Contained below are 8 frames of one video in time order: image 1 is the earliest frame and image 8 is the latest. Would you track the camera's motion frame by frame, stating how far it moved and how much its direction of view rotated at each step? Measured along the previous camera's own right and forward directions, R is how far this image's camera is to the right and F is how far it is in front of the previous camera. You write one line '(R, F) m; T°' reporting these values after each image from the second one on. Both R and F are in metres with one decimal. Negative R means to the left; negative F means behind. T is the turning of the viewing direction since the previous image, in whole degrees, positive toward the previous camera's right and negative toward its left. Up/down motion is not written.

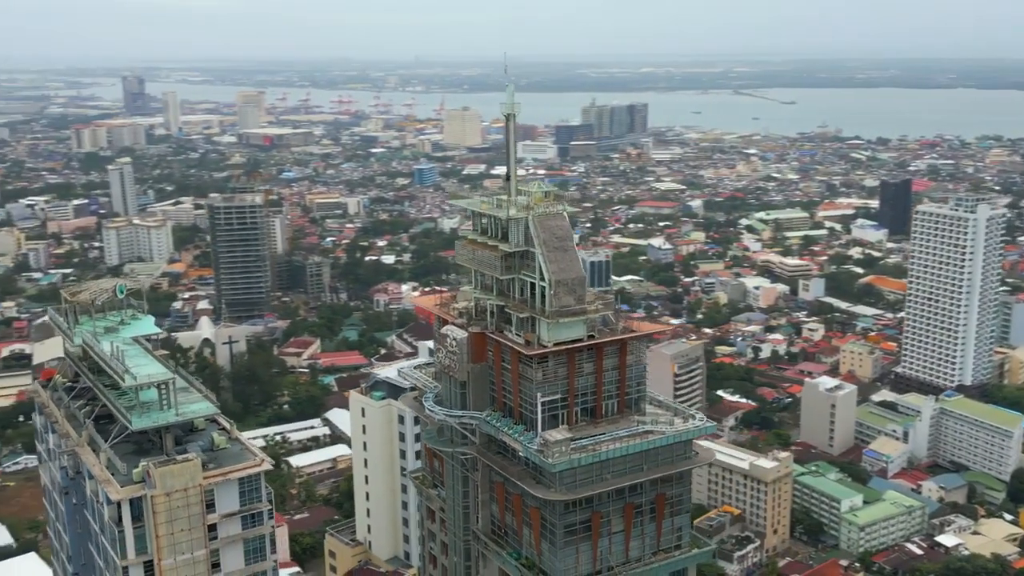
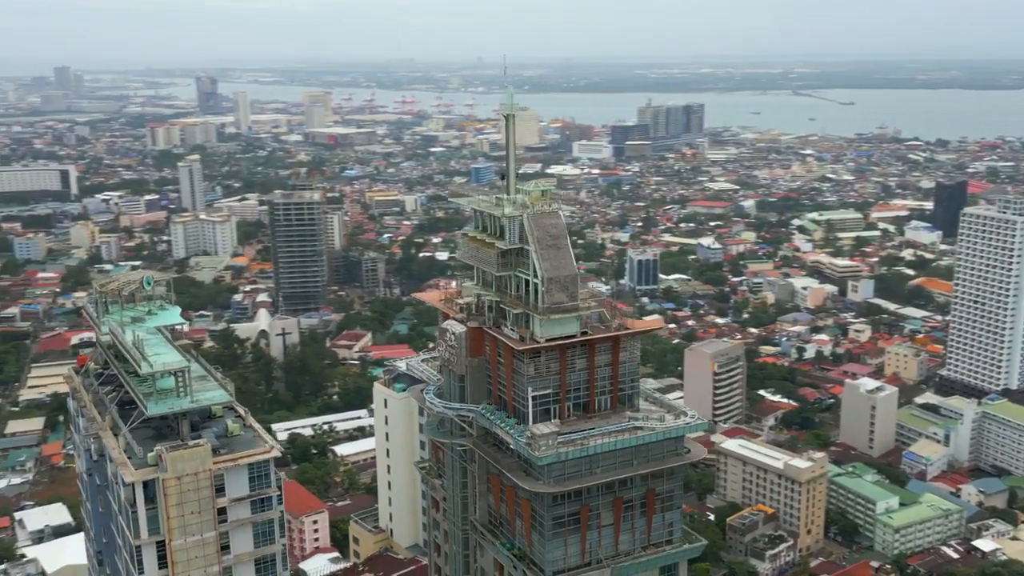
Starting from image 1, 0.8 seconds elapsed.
(+1.3, -0.7) m; -5°
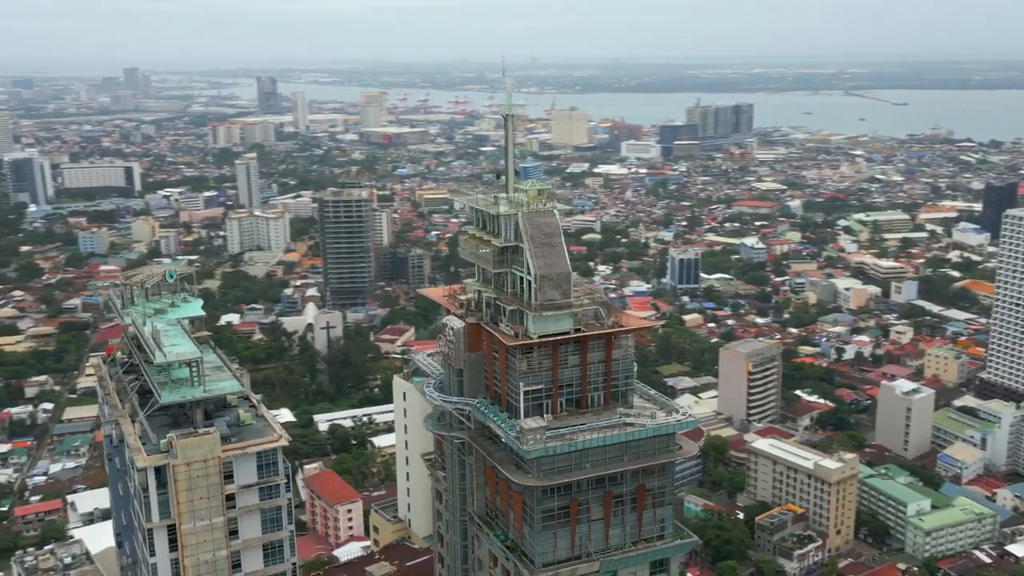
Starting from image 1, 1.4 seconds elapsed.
(+1.2, -0.6) m; -4°
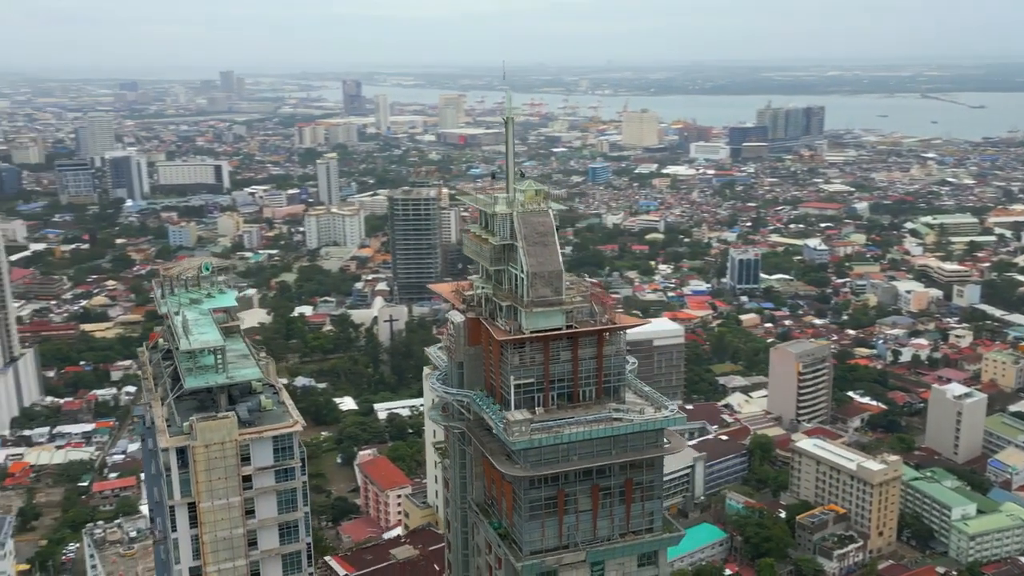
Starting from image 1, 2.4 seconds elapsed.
(+1.8, -0.9) m; -6°
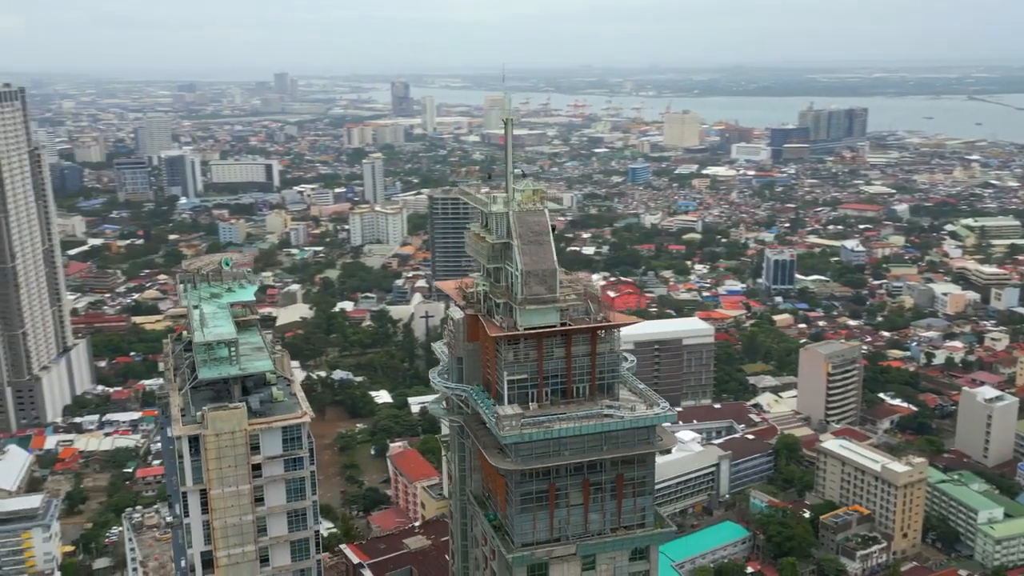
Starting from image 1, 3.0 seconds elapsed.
(+1.2, -0.5) m; -4°
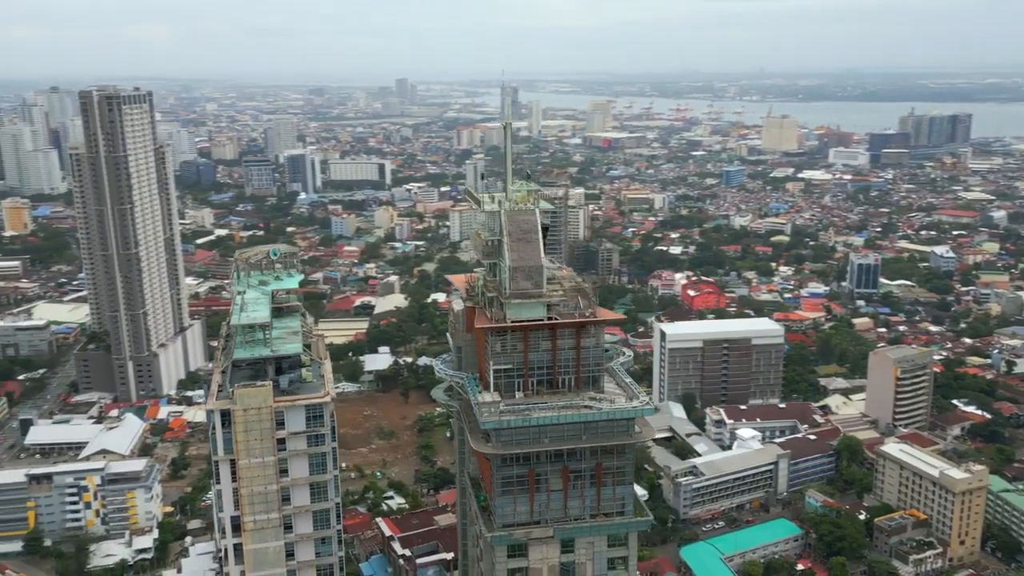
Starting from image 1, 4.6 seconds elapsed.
(+3.1, -1.1) m; -10°
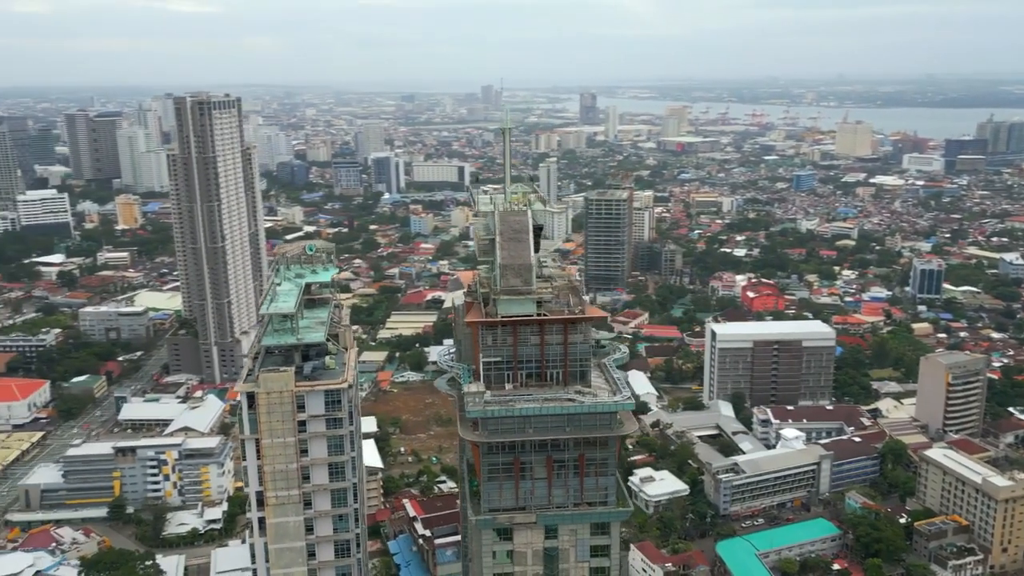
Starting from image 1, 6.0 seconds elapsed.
(+2.7, -0.9) m; -8°
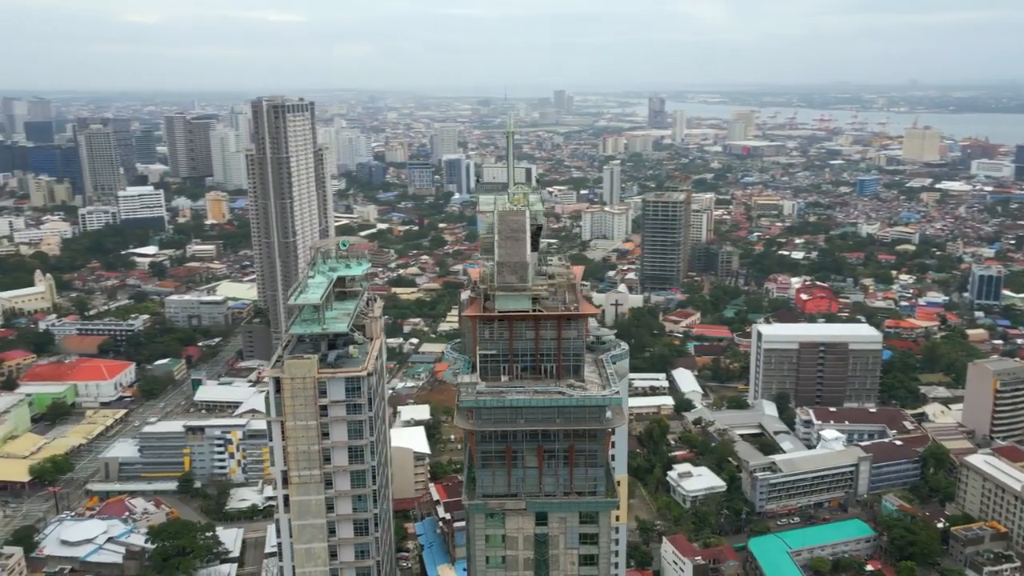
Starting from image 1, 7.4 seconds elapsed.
(+2.3, -0.7) m; -7°
